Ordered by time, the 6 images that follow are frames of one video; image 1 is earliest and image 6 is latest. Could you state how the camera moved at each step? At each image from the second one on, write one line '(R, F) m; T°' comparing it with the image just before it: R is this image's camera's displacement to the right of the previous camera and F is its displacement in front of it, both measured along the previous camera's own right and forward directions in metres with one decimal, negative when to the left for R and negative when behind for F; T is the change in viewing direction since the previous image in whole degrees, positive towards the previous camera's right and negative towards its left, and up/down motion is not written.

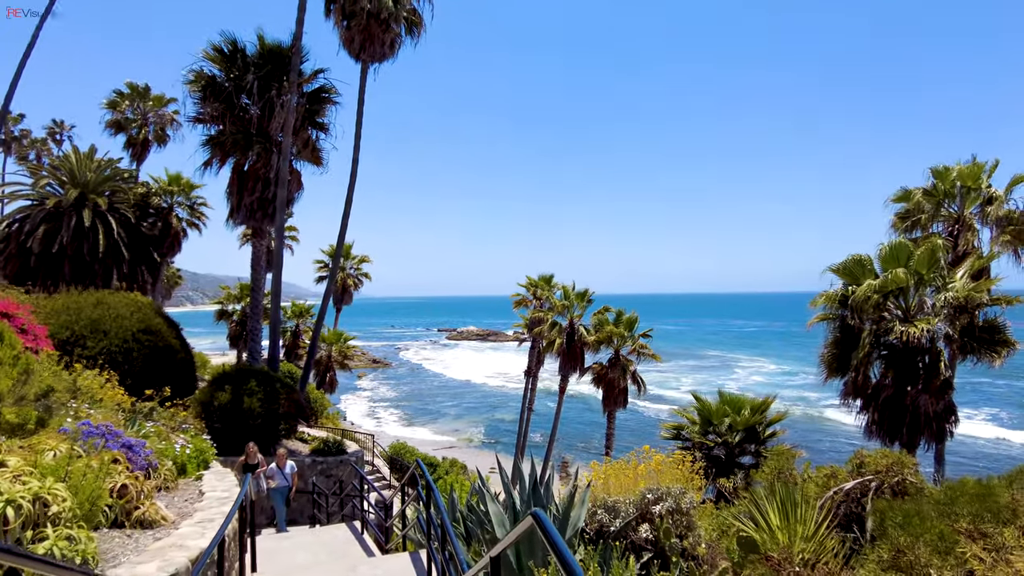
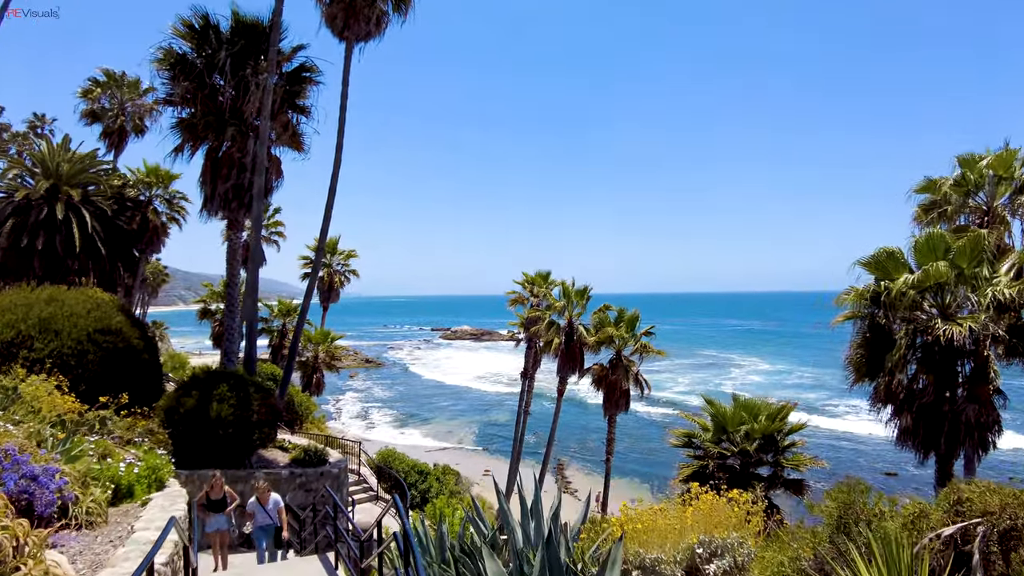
(-0.1, +1.0) m; +1°
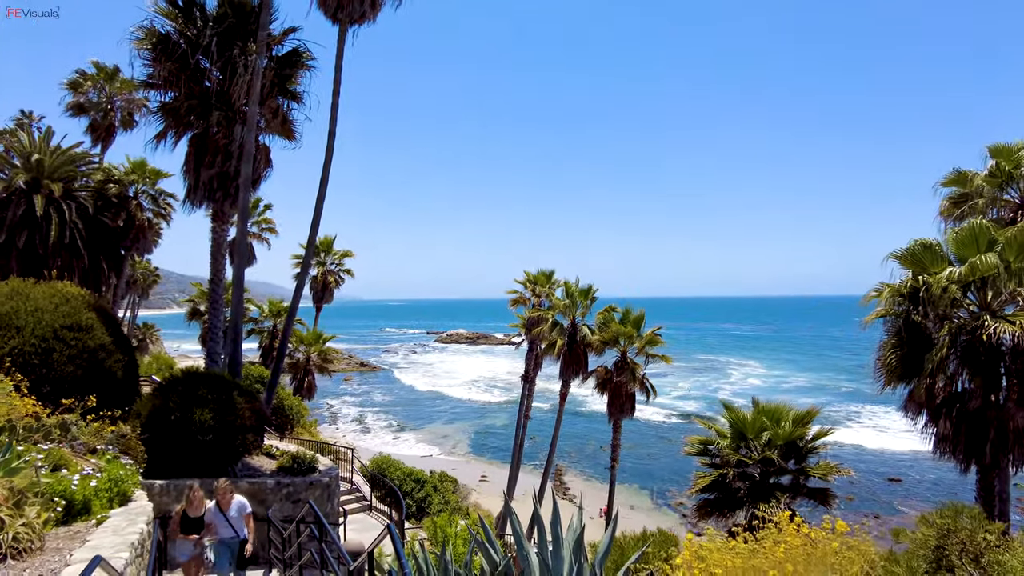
(-0.2, +0.8) m; 0°
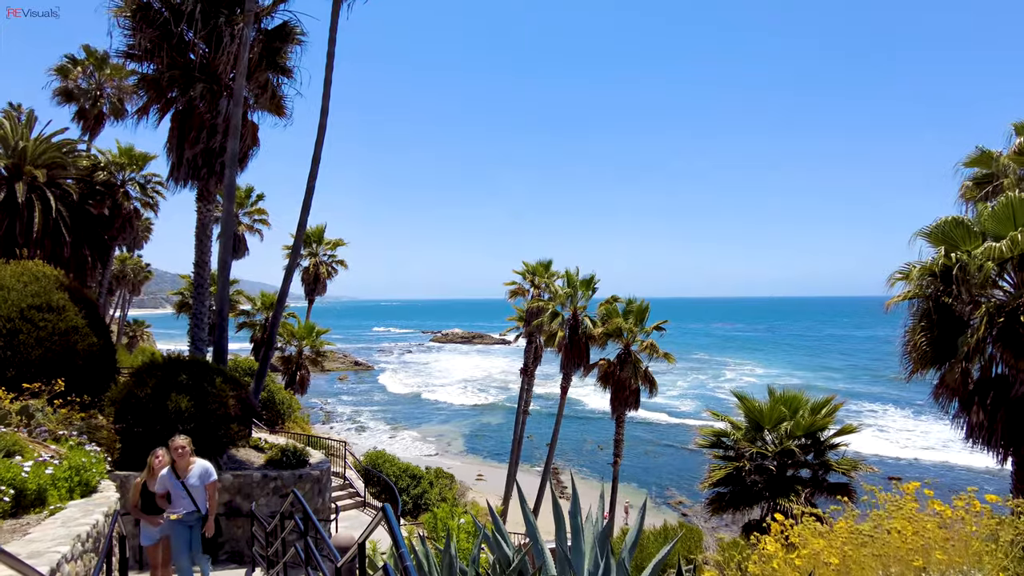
(-0.1, +0.6) m; 0°
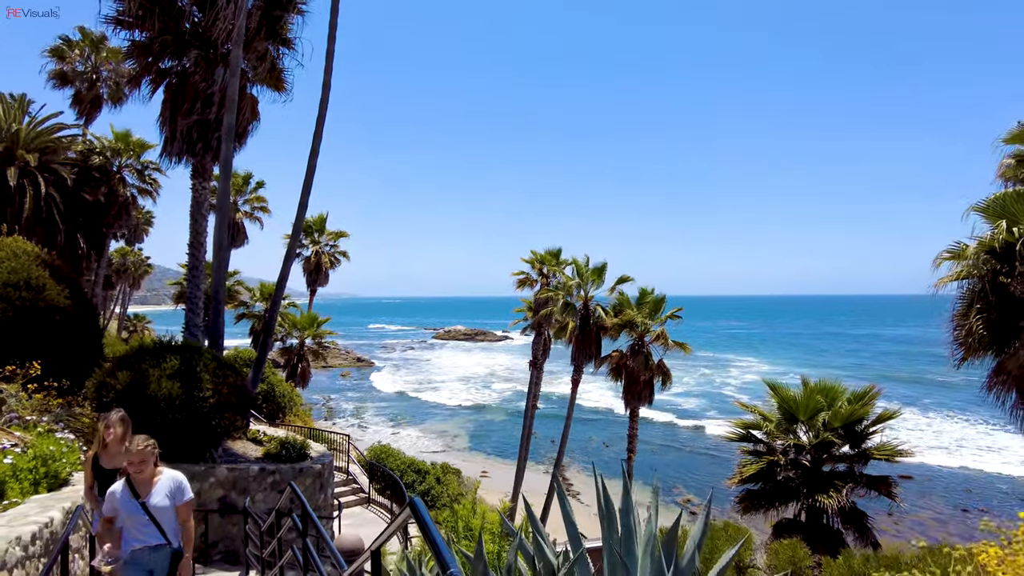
(-0.2, +0.7) m; 0°
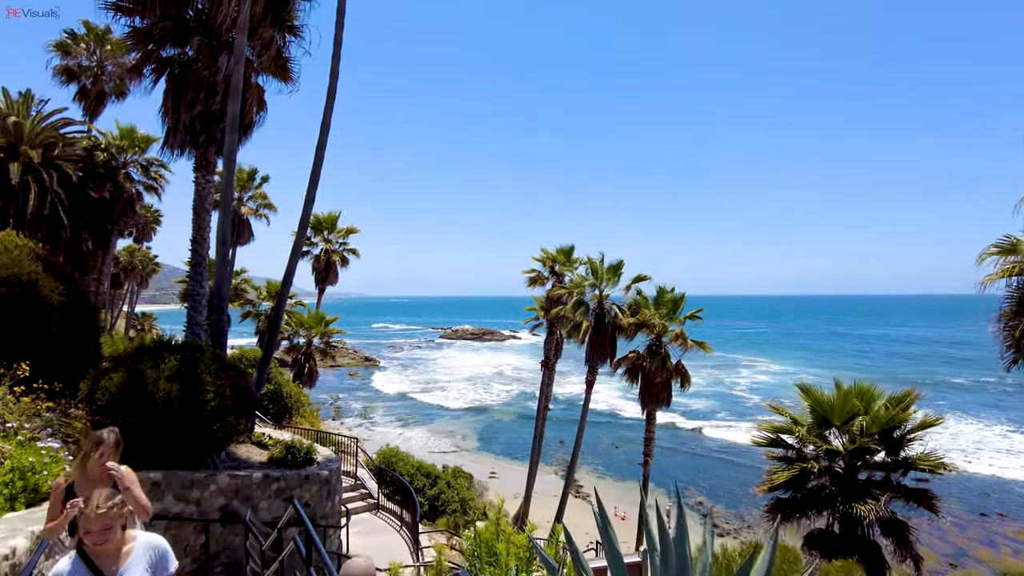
(-0.2, +0.5) m; -1°
